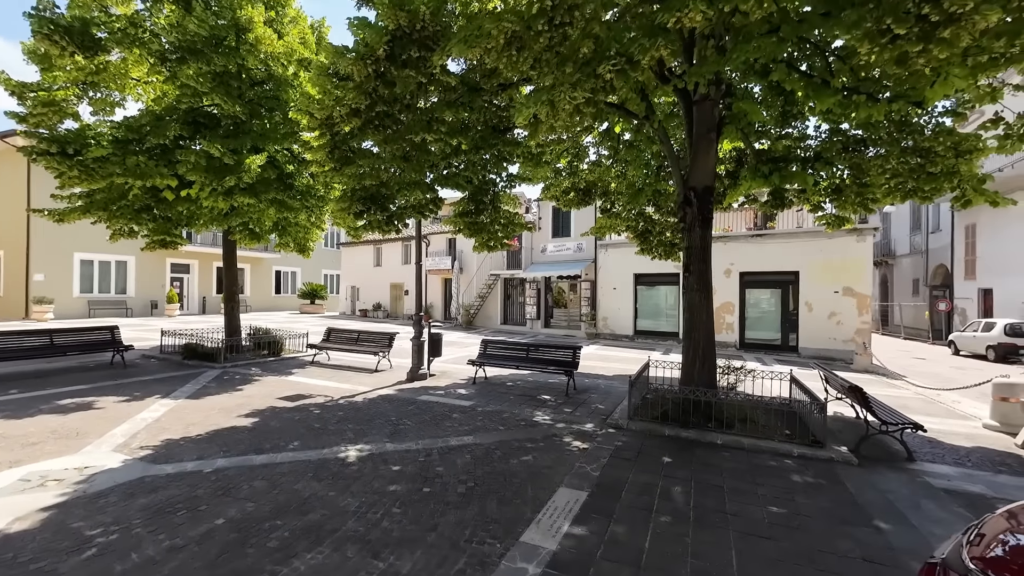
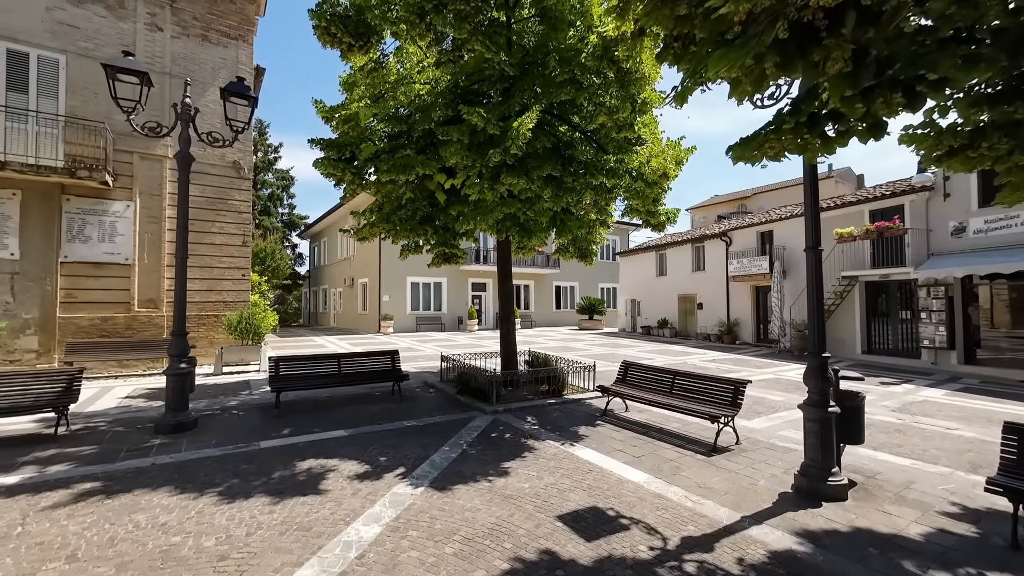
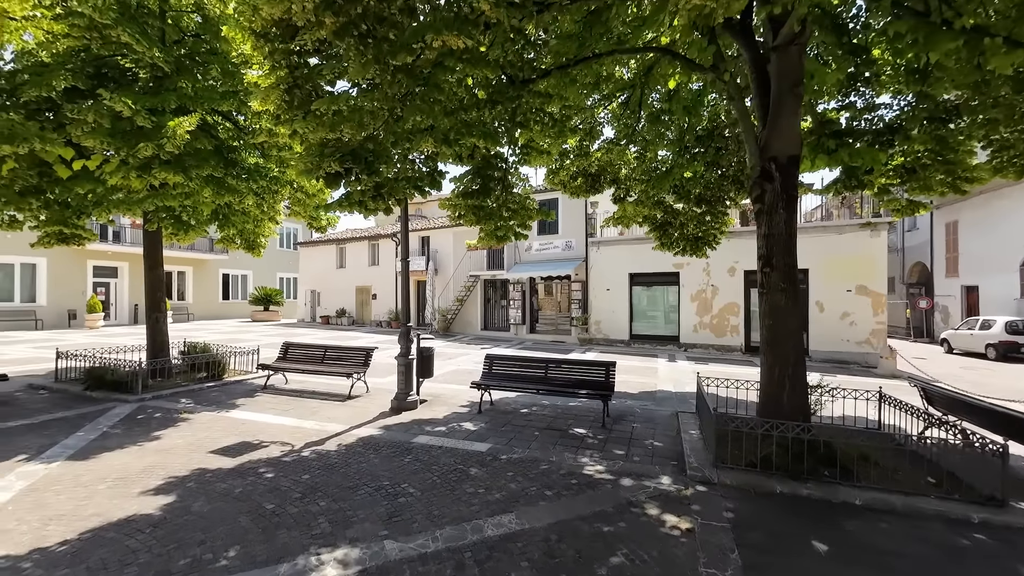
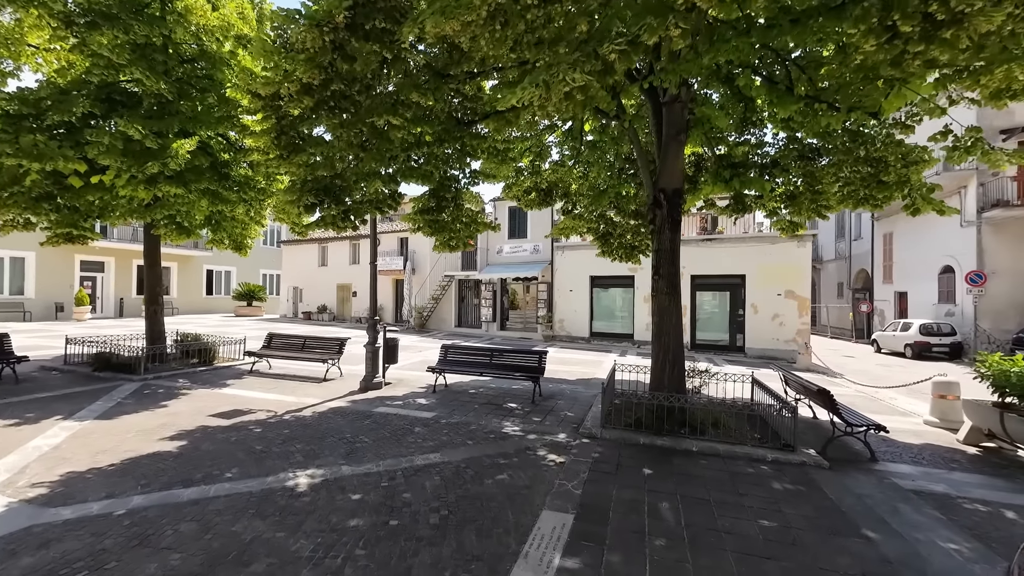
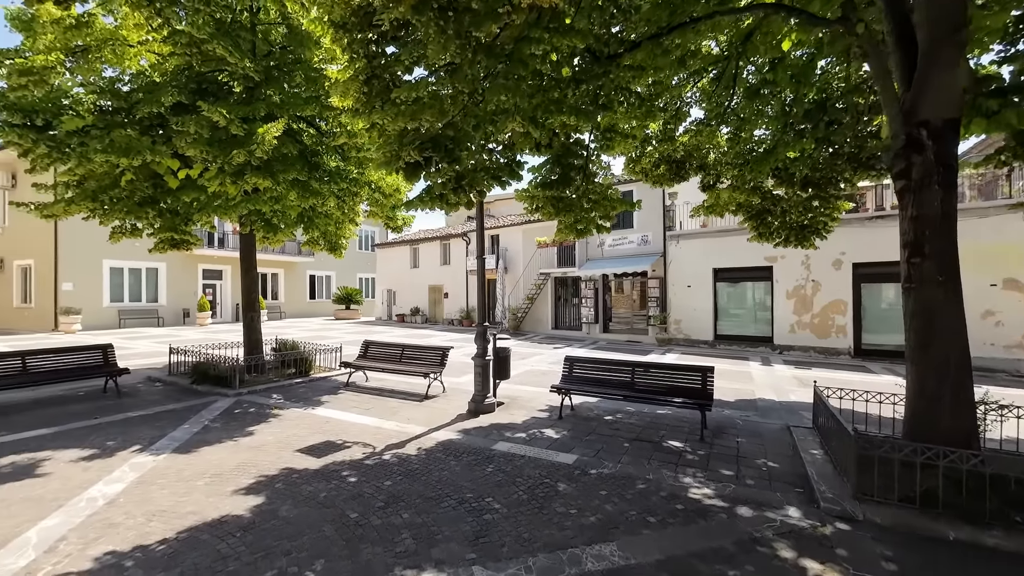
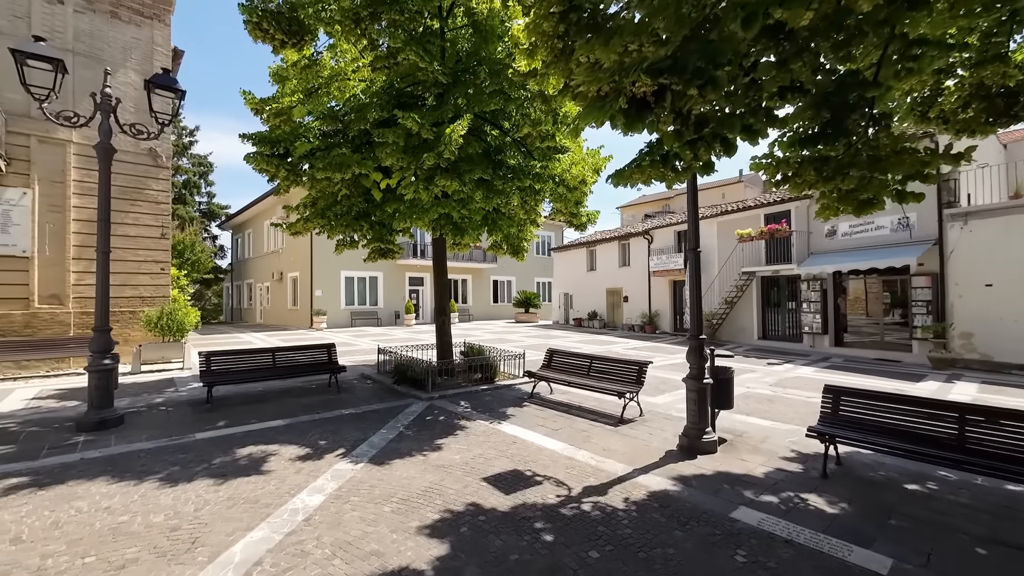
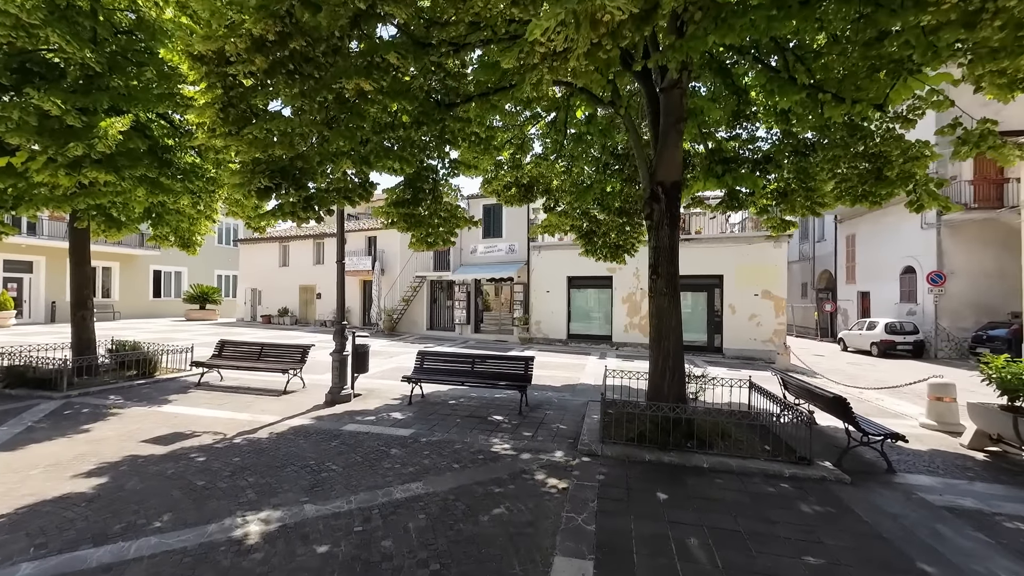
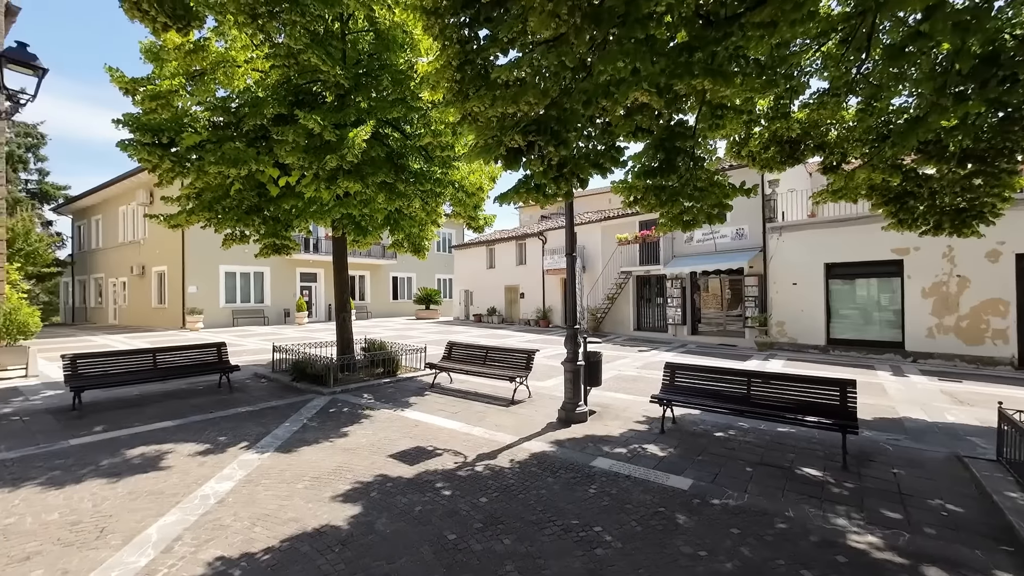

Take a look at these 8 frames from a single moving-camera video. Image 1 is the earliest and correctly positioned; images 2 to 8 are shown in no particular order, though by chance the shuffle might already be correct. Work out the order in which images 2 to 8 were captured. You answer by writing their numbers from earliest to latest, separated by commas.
4, 7, 3, 5, 8, 6, 2
